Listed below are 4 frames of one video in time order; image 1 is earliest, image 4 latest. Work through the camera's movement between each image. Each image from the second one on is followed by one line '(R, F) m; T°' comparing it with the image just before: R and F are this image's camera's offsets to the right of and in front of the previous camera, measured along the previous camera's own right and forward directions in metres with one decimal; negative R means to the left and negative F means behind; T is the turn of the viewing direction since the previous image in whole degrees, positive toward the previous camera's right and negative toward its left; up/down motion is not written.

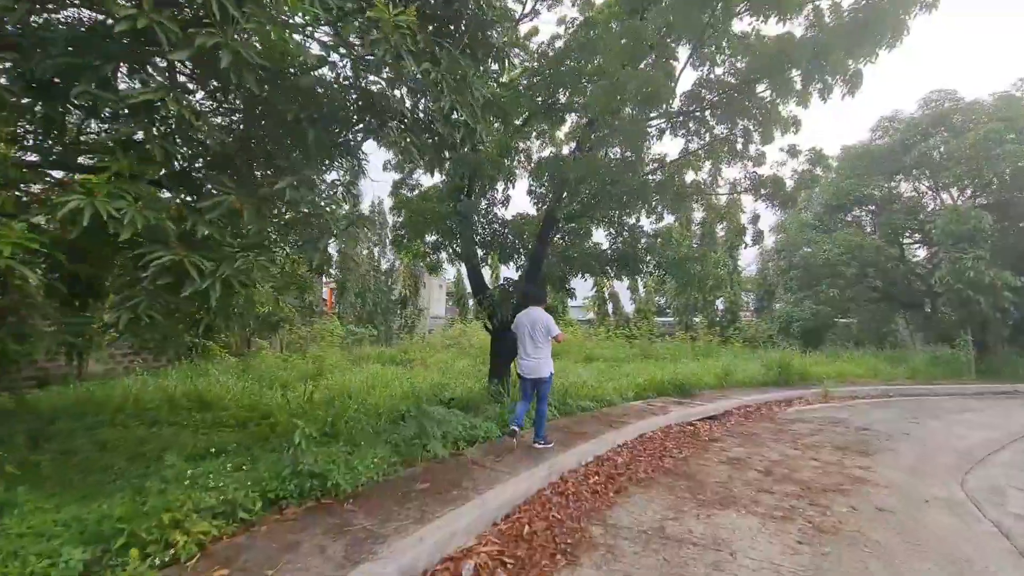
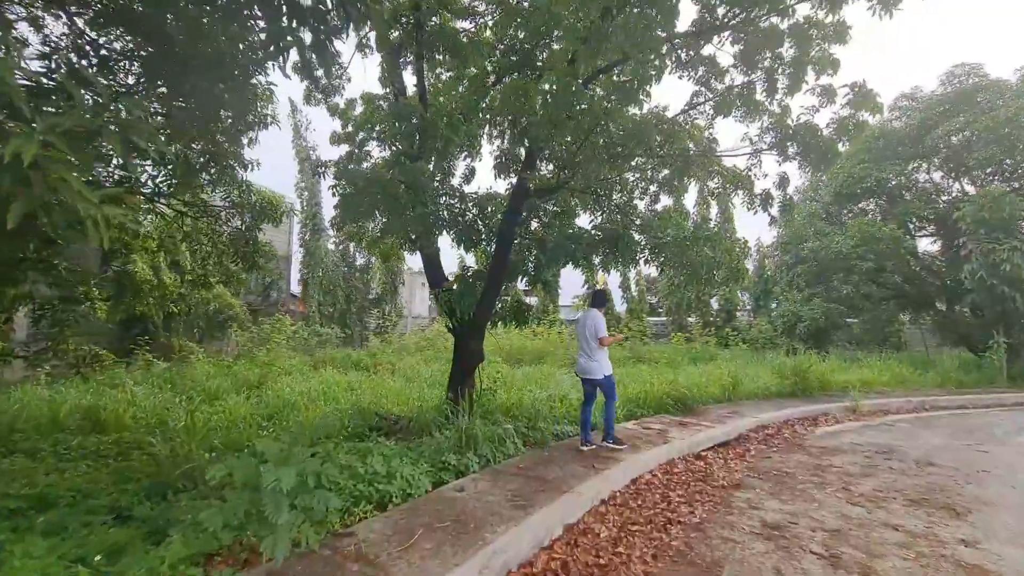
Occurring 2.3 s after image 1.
(+0.4, +1.5) m; +1°
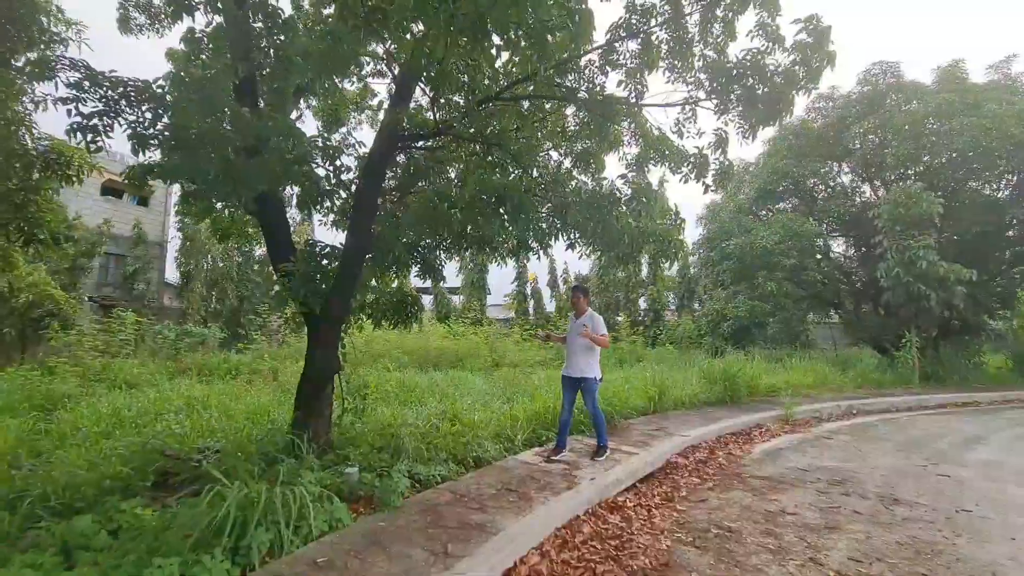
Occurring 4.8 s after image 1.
(+0.7, +1.4) m; +8°
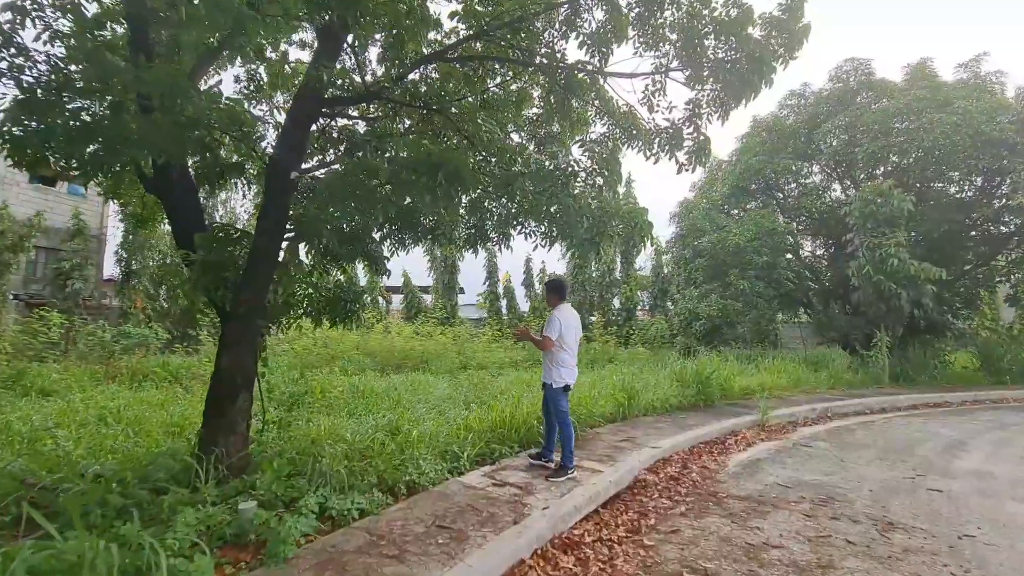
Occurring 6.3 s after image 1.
(+0.3, +0.6) m; +3°
